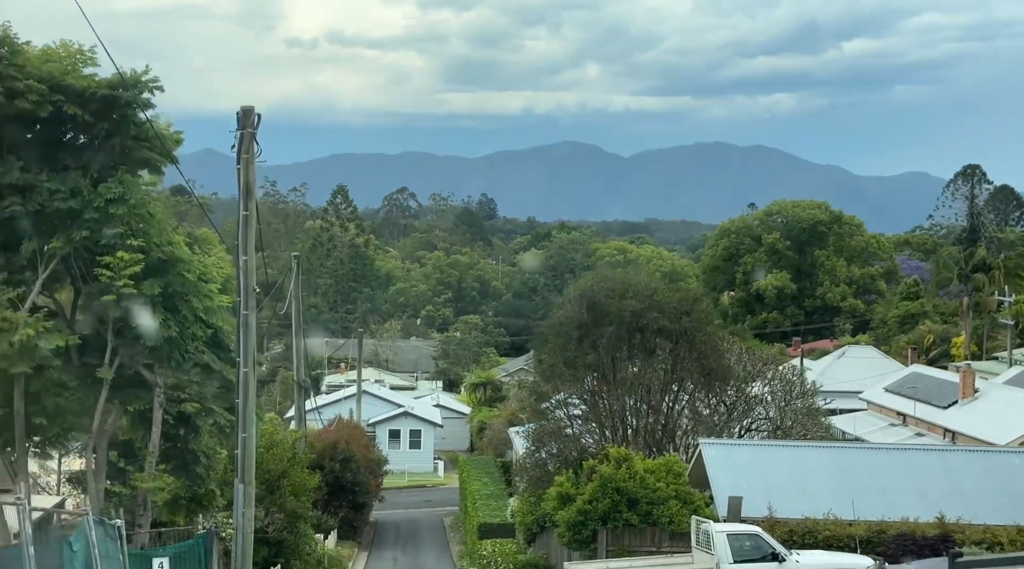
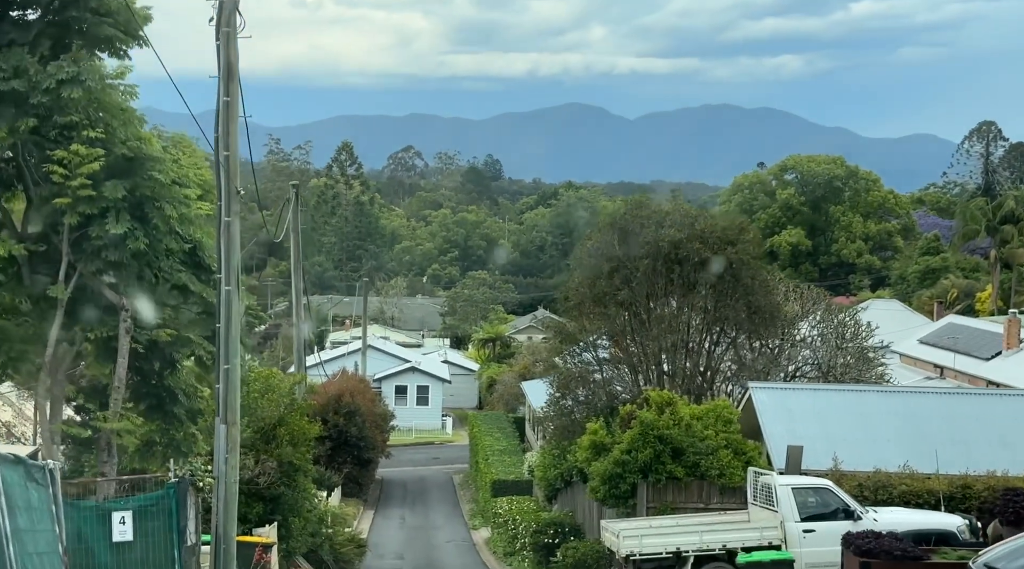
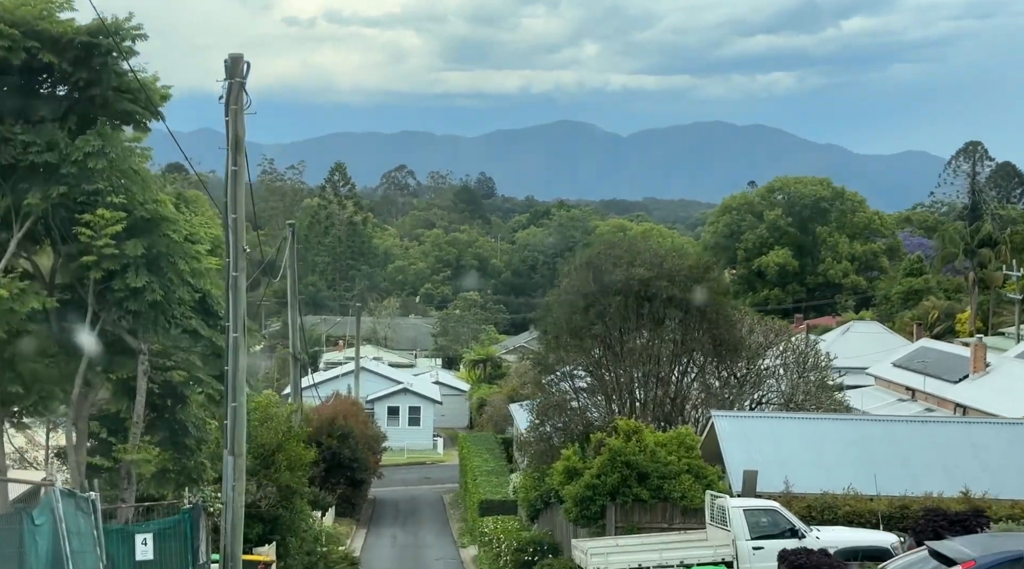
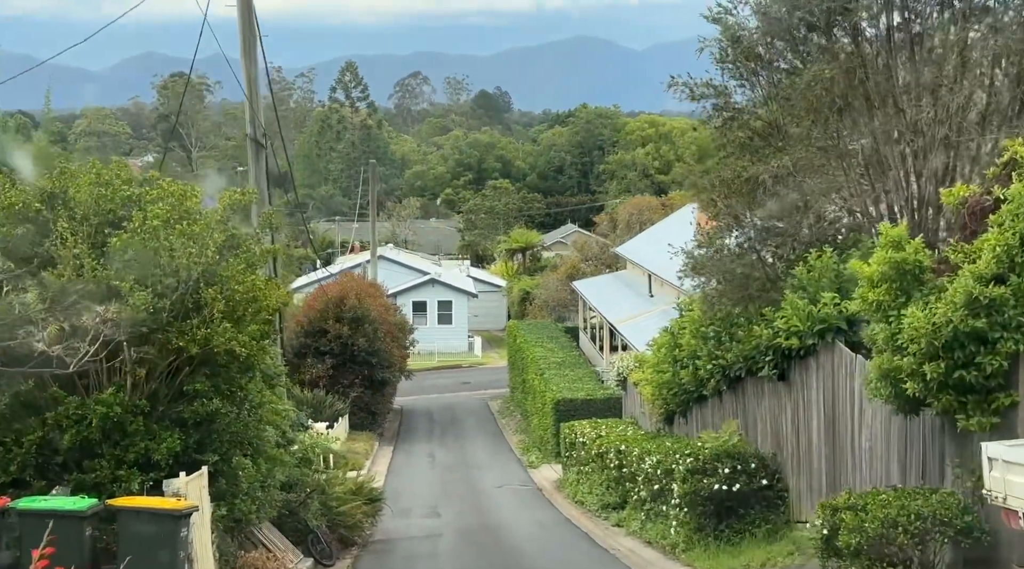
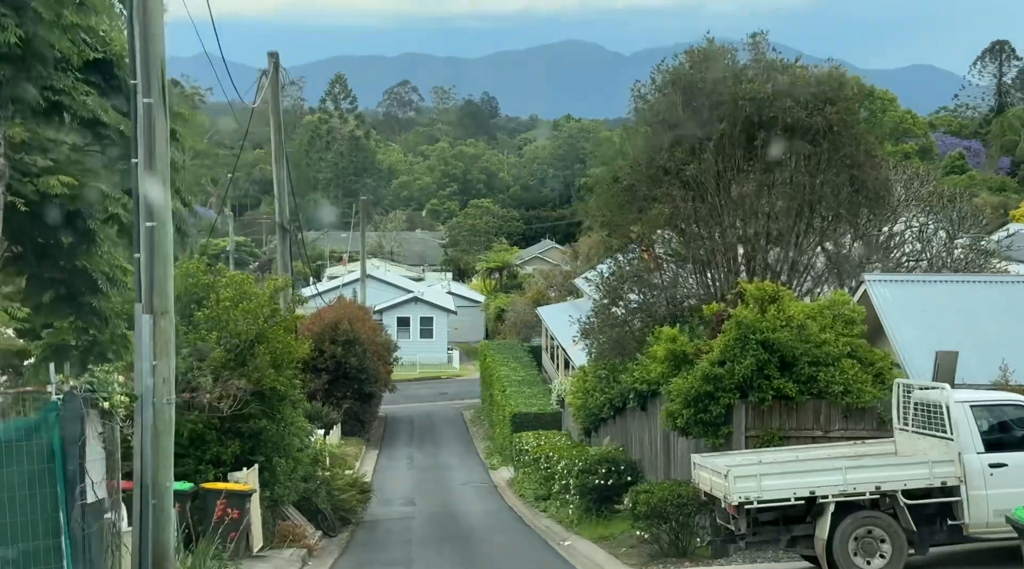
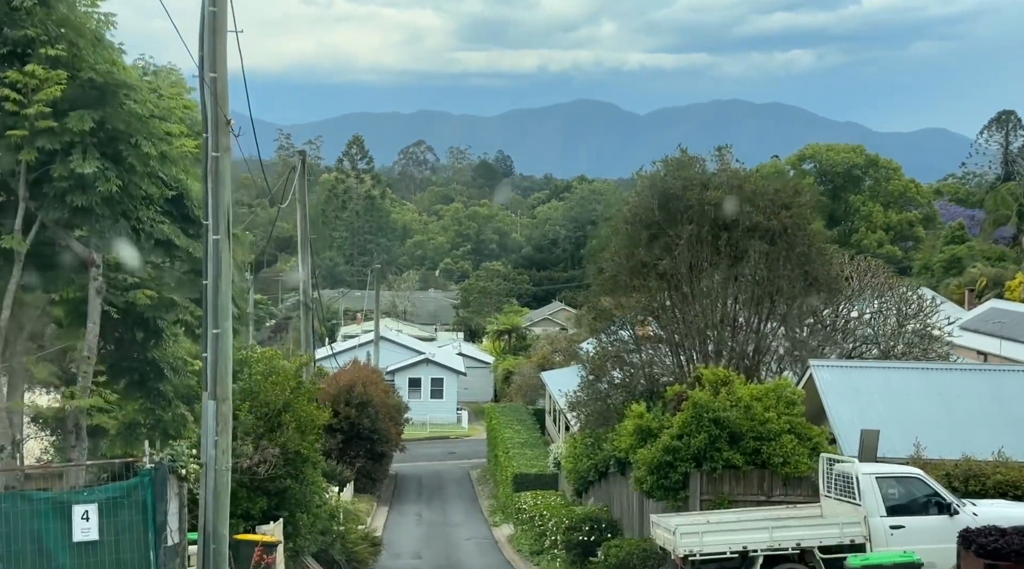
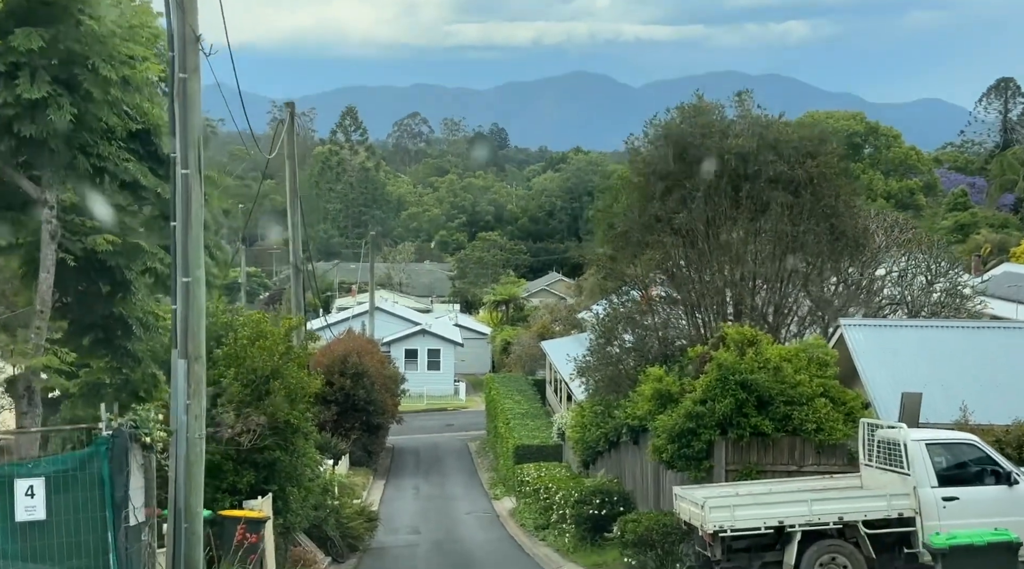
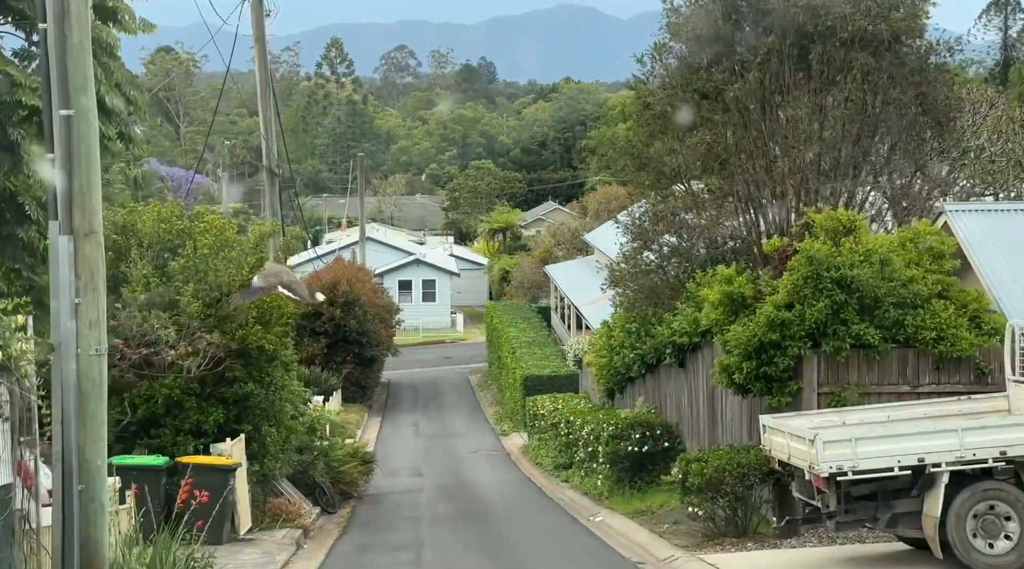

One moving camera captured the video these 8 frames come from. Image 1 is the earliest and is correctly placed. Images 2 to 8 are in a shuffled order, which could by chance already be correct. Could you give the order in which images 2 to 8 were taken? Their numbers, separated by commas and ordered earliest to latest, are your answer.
3, 2, 6, 7, 5, 8, 4
